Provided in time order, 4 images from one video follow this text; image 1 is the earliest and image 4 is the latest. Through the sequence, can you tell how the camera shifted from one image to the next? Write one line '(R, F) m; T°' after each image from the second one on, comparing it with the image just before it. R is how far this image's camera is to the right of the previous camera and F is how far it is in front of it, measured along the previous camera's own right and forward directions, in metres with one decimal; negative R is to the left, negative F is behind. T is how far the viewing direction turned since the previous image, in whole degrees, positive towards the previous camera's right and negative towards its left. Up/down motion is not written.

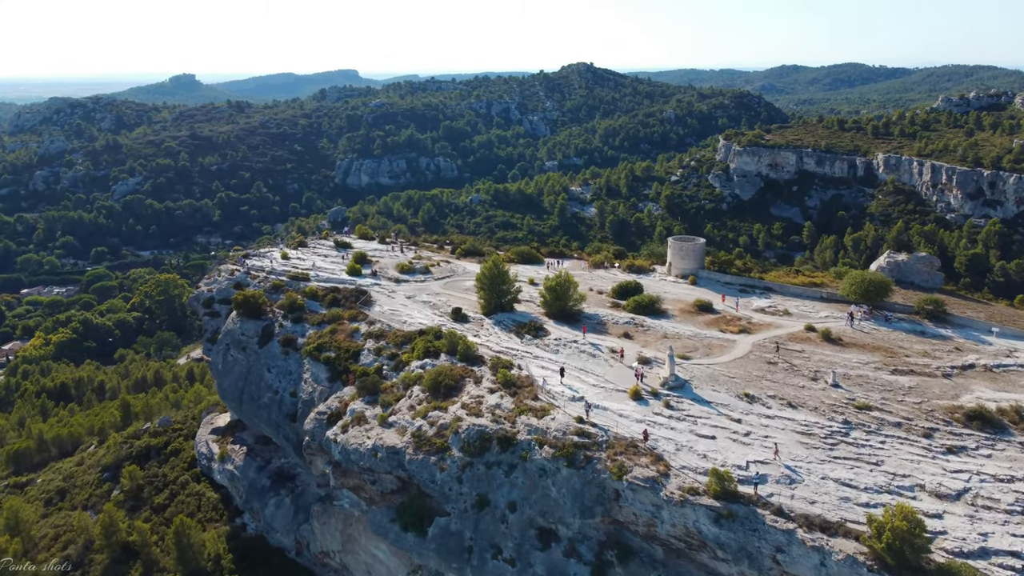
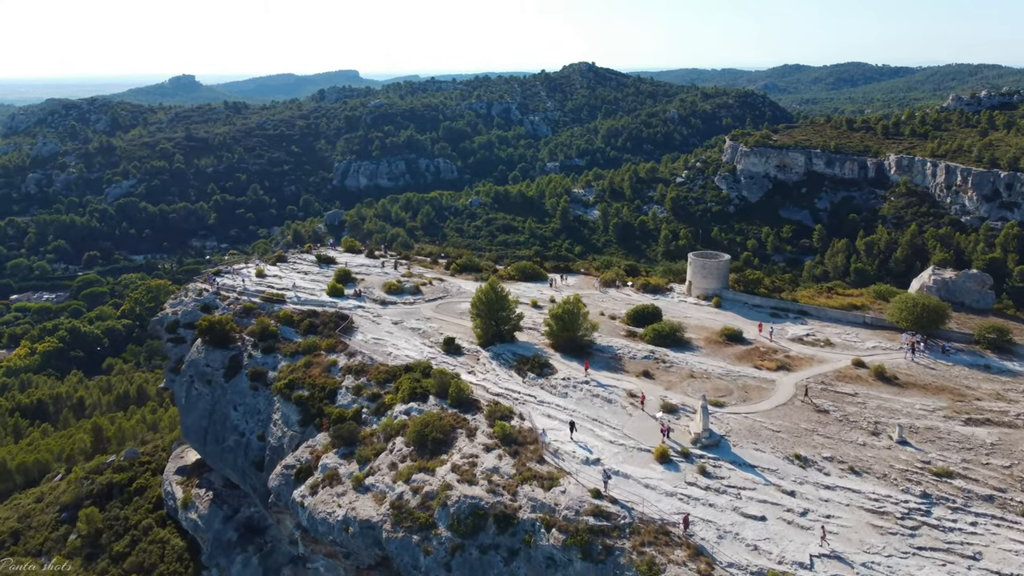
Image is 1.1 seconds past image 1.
(0.0, +4.1) m; 0°
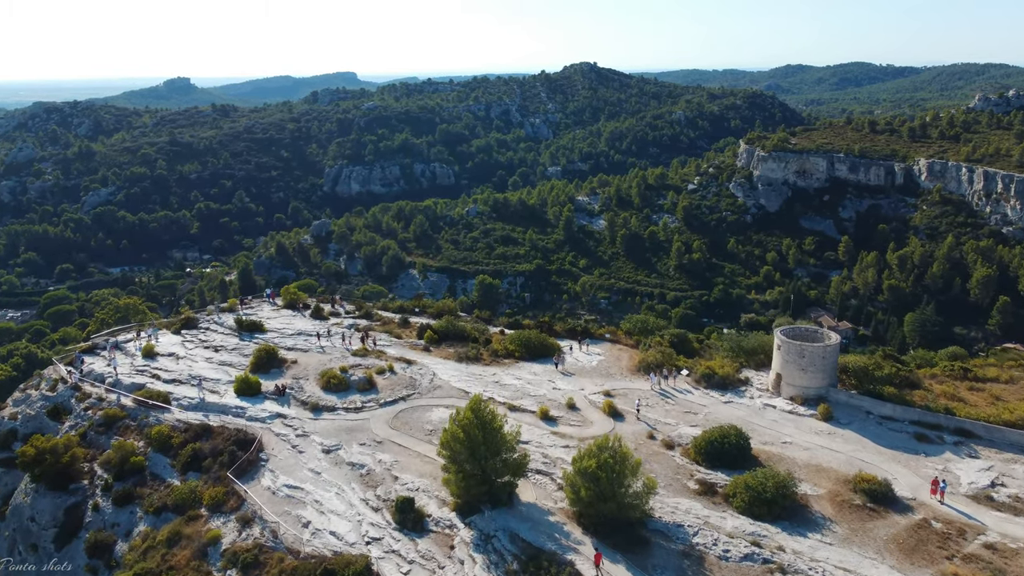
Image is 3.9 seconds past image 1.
(+0.1, +11.2) m; 0°
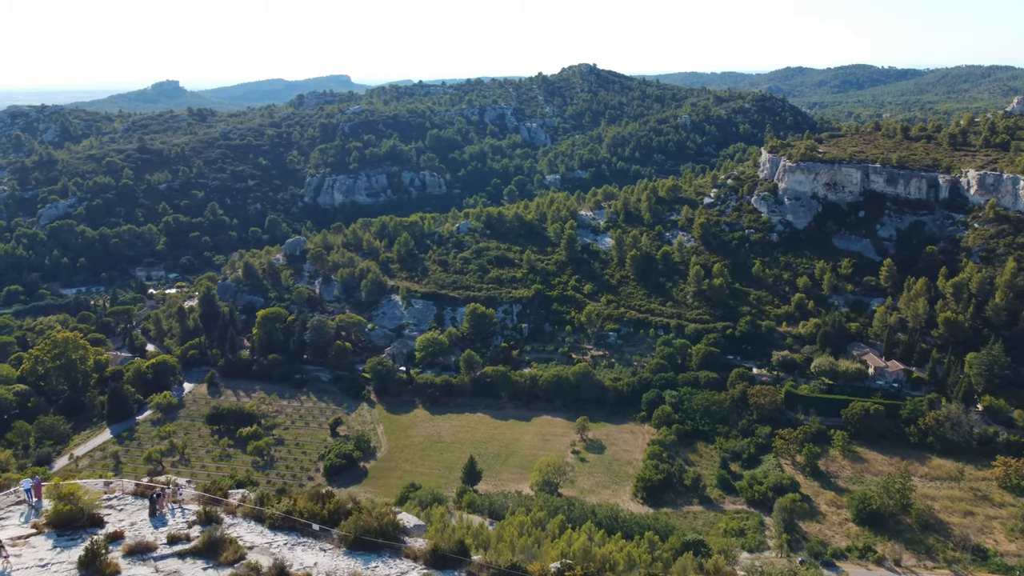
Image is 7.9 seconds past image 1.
(+0.1, +16.1) m; 0°
